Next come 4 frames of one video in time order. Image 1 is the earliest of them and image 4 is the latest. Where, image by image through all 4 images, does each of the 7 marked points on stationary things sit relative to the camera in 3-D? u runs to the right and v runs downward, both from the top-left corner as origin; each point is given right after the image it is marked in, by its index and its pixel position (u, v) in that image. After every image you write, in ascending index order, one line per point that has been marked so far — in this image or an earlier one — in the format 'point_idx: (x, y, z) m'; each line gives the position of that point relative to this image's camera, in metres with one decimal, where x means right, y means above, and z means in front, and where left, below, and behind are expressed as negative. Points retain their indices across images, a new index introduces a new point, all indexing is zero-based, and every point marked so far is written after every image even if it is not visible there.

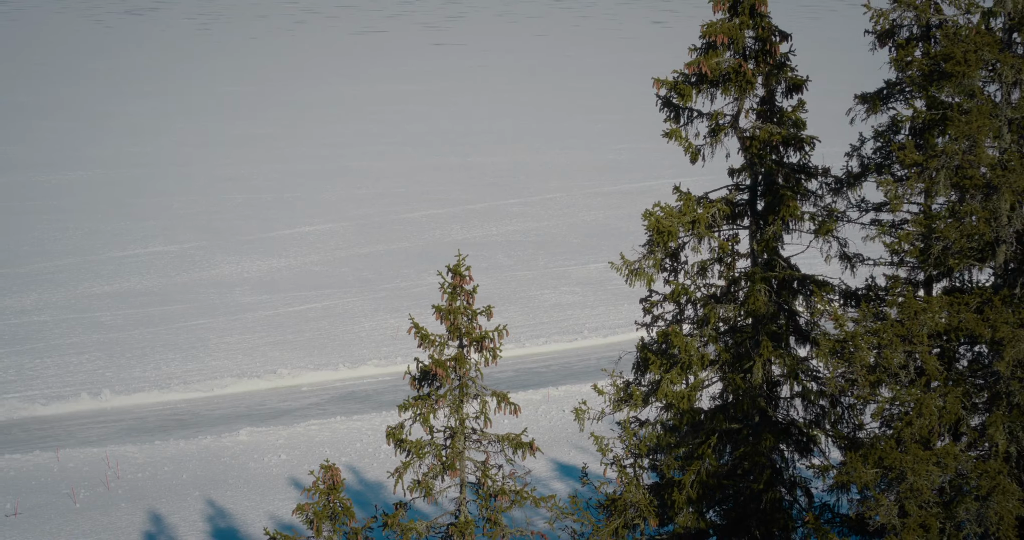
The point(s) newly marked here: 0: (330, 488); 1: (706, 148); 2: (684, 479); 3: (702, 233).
0: (-2.5, -3.0, +10.6) m
1: (+2.7, +1.7, +10.8) m
2: (+2.3, -2.9, +10.6) m
3: (+2.6, +0.5, +10.6) m
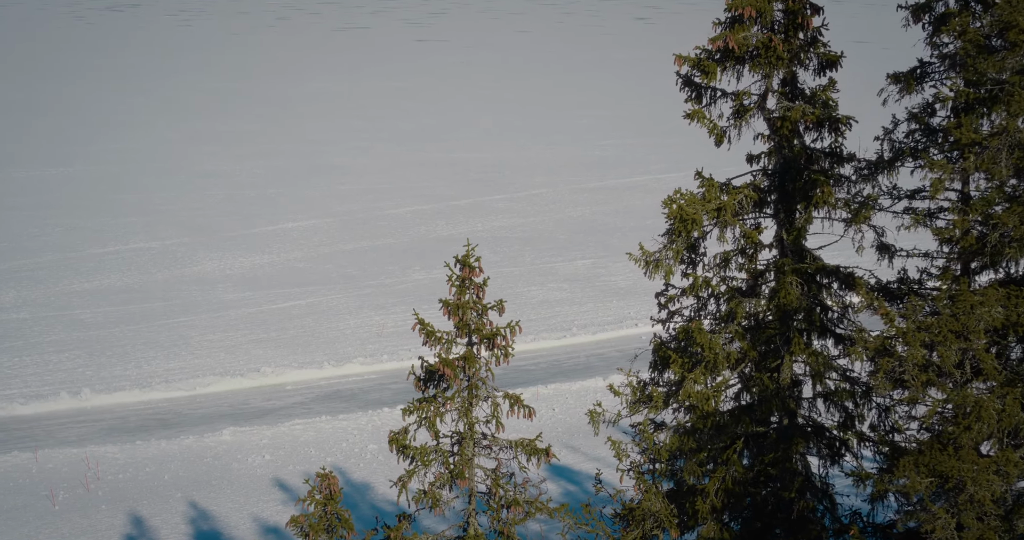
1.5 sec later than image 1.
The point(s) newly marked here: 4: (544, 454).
0: (-2.3, -2.9, +9.8) m
1: (+2.8, +1.8, +10.1) m
2: (+2.5, -2.8, +9.9) m
3: (+2.7, +0.6, +9.8) m
4: (+0.4, -2.2, +9.3) m
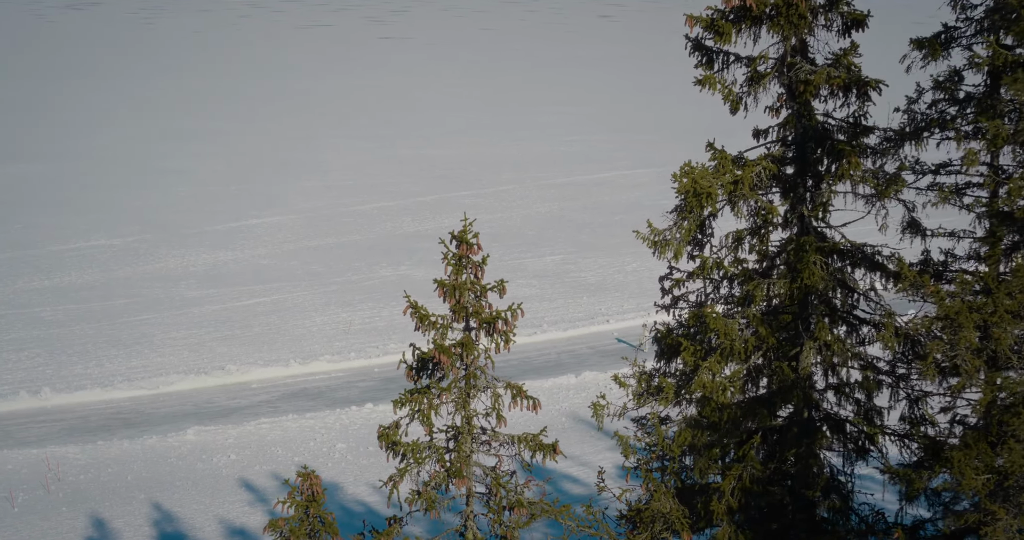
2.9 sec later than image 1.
0: (-2.3, -2.6, +8.9) m
1: (+2.8, +2.1, +9.3) m
2: (+2.5, -2.5, +9.1) m
3: (+2.7, +0.9, +9.1) m
4: (+0.4, -2.0, +8.4) m
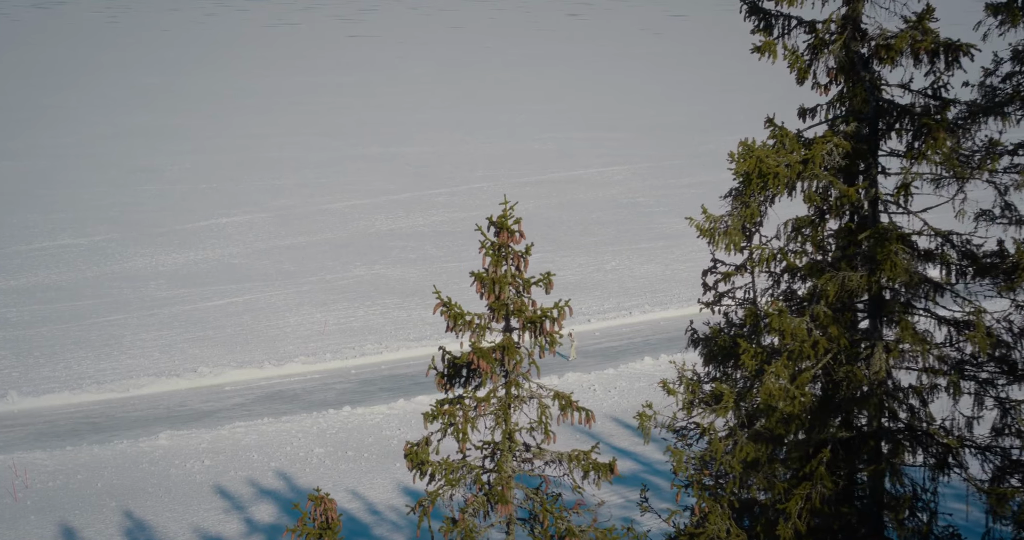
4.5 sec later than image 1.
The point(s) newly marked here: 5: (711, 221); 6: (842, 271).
0: (-1.9, -2.6, +7.7) m
1: (+3.2, +2.2, +8.3) m
2: (+2.9, -2.4, +8.1) m
3: (+3.1, +1.0, +8.0) m
4: (+0.8, -1.9, +7.3) m
5: (+2.2, +0.6, +8.5) m
6: (+3.5, 0.0, +8.2) m
